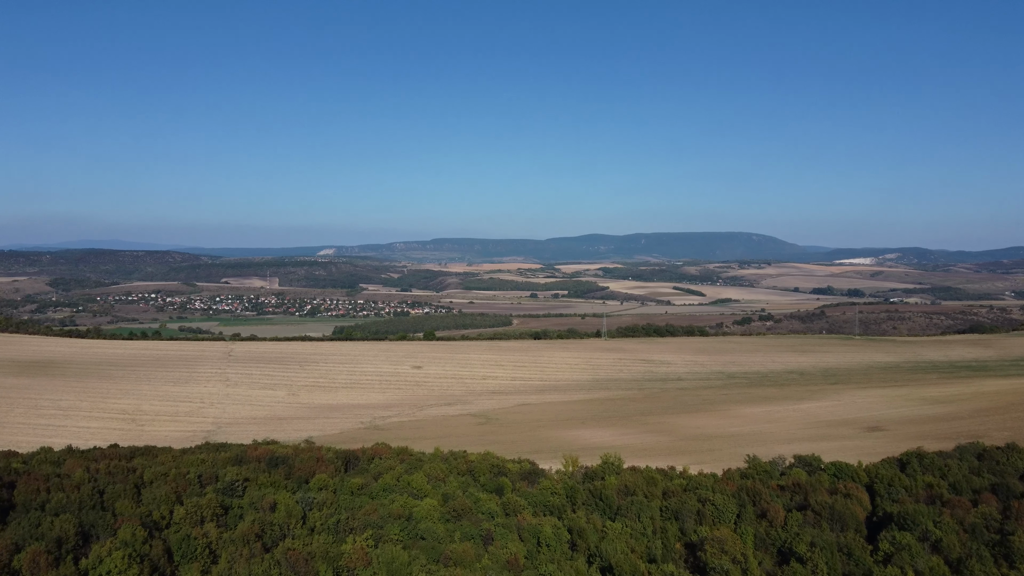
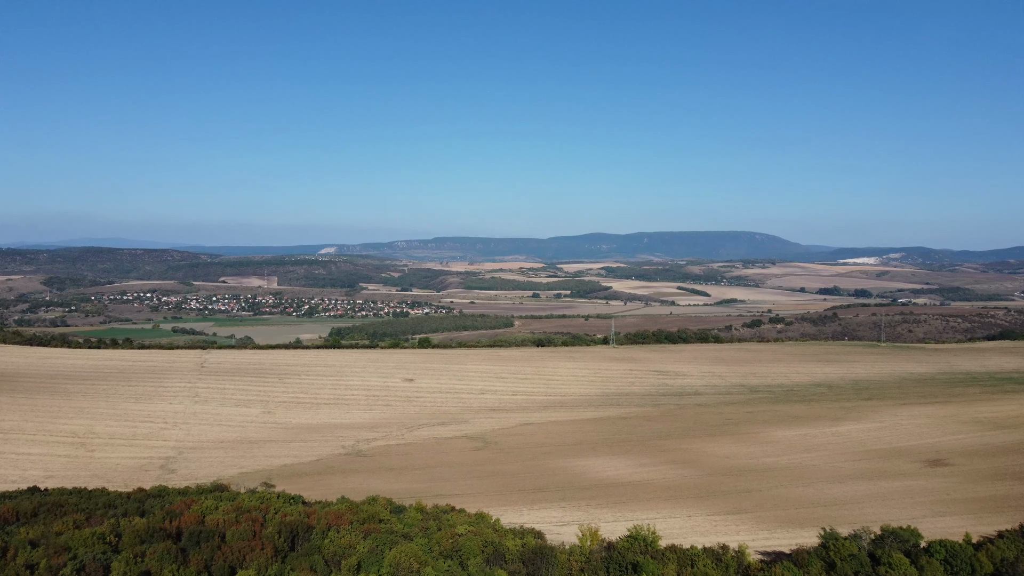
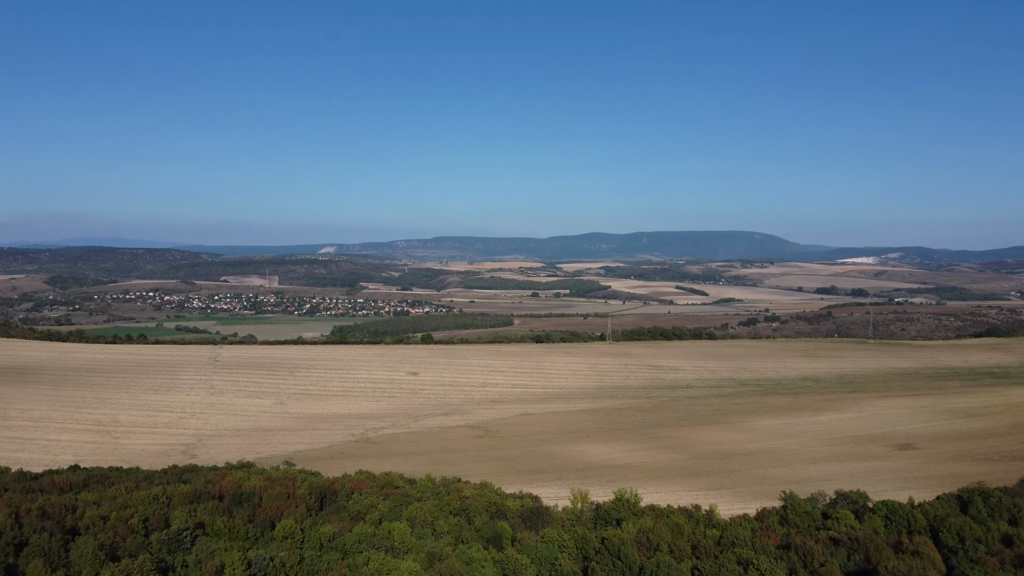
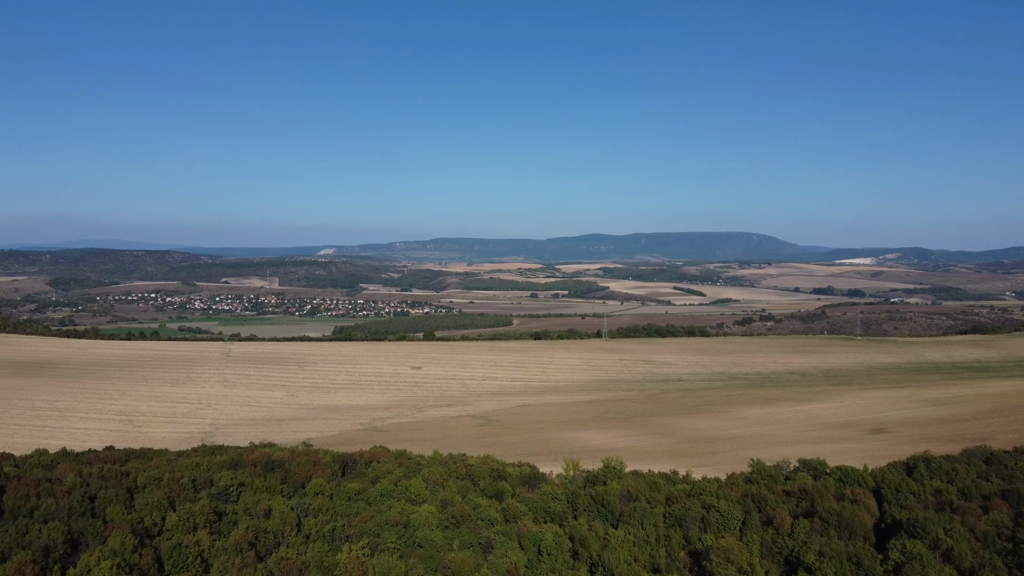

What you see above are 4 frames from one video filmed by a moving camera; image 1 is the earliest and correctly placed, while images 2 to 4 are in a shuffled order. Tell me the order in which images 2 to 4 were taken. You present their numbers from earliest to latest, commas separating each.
4, 3, 2
